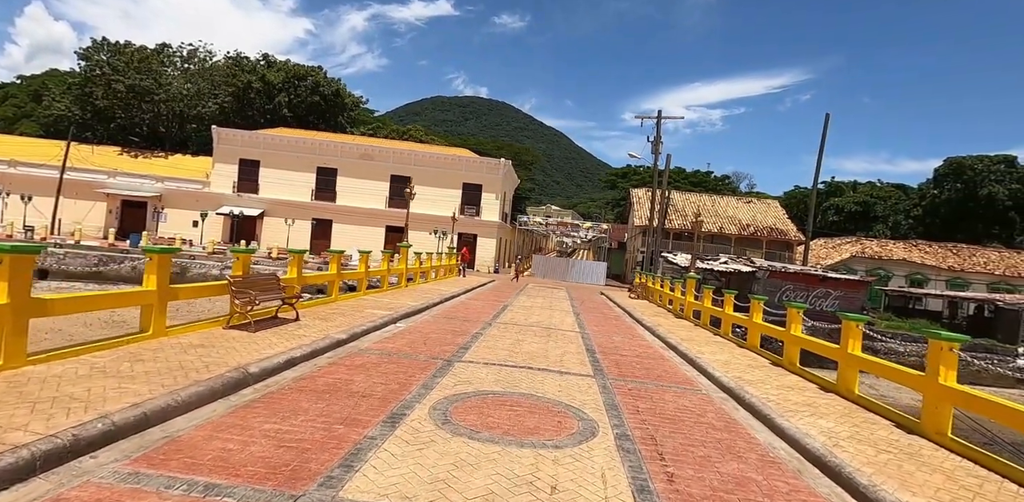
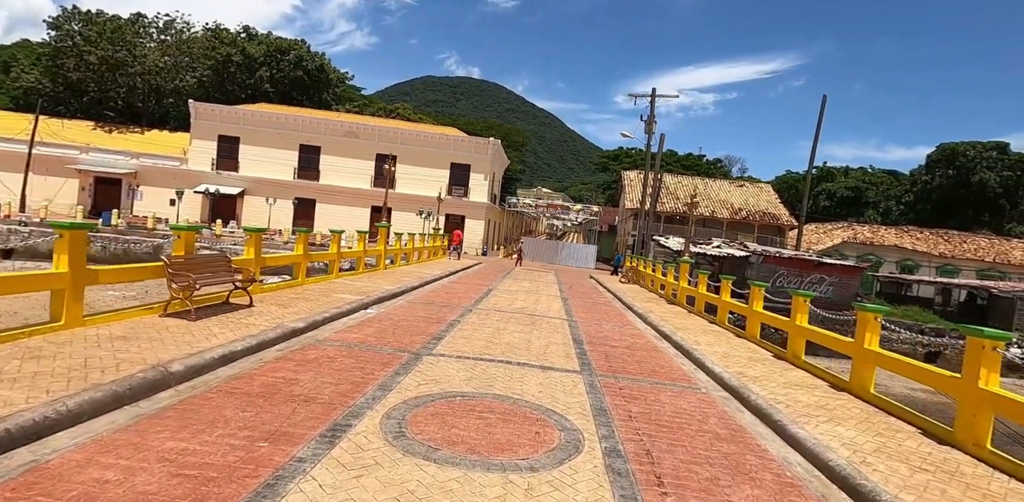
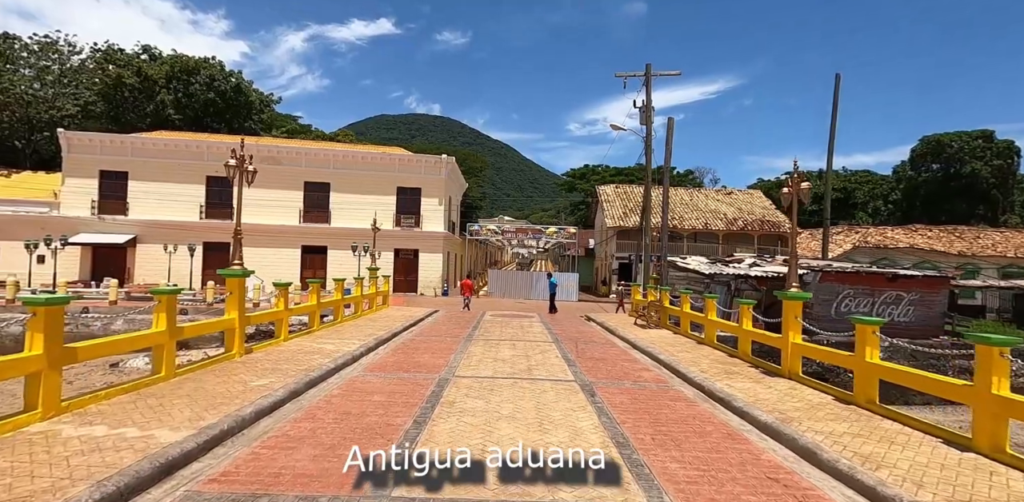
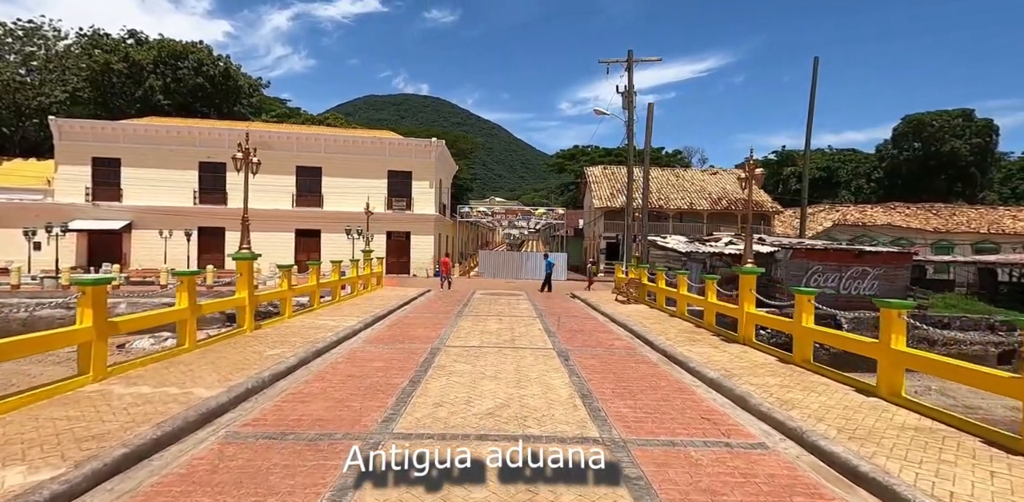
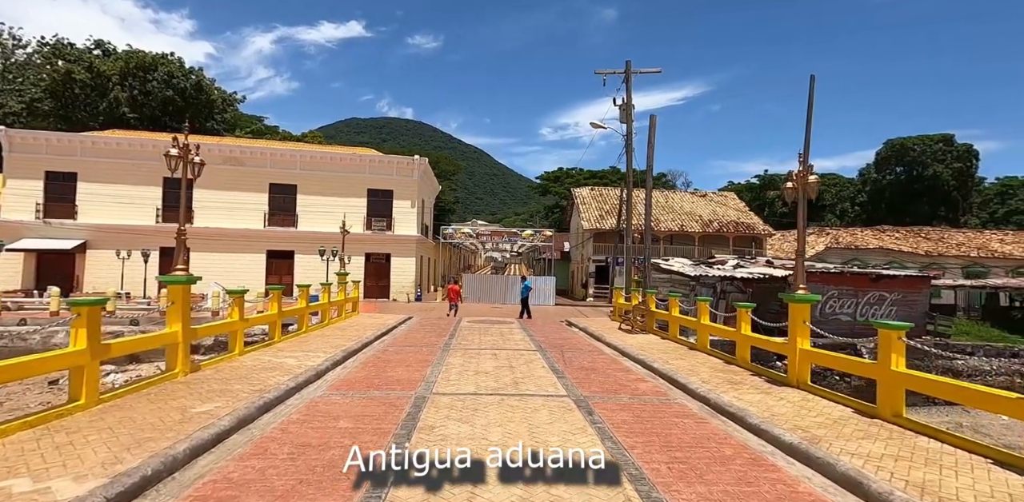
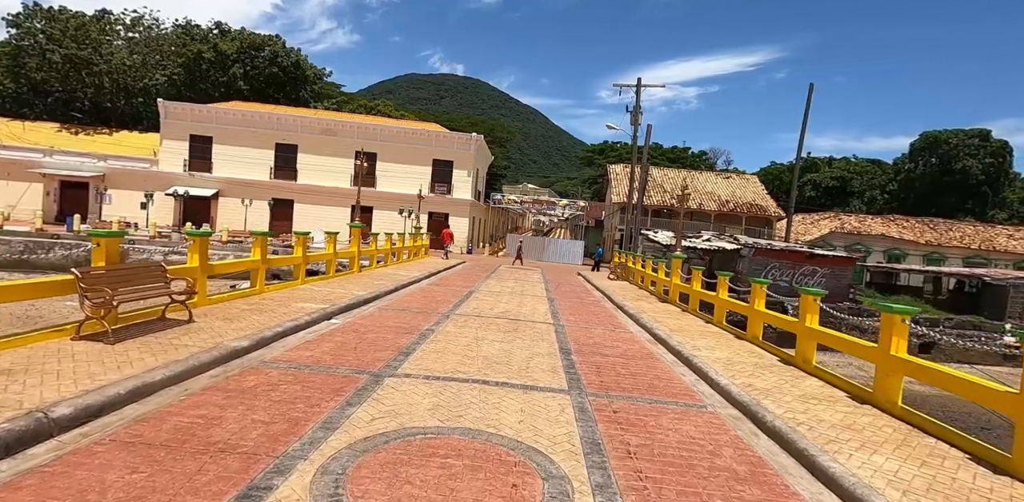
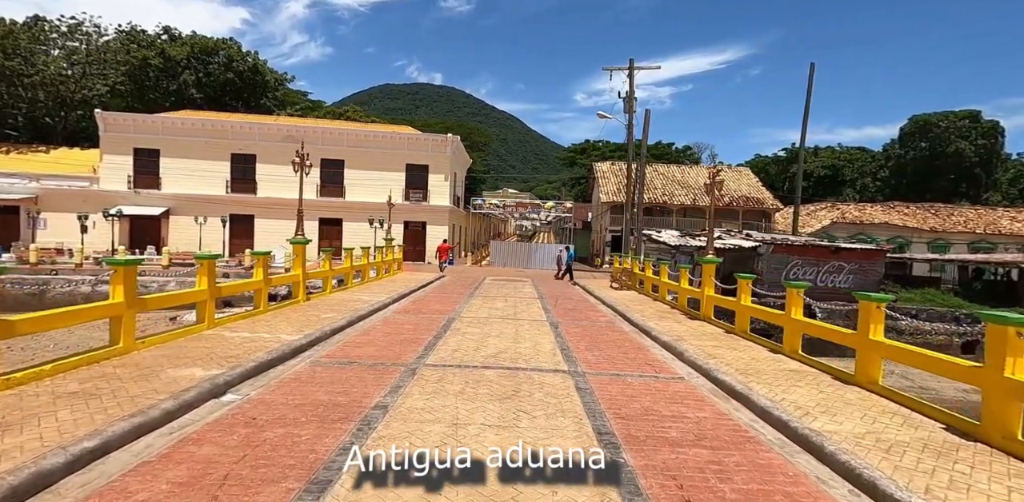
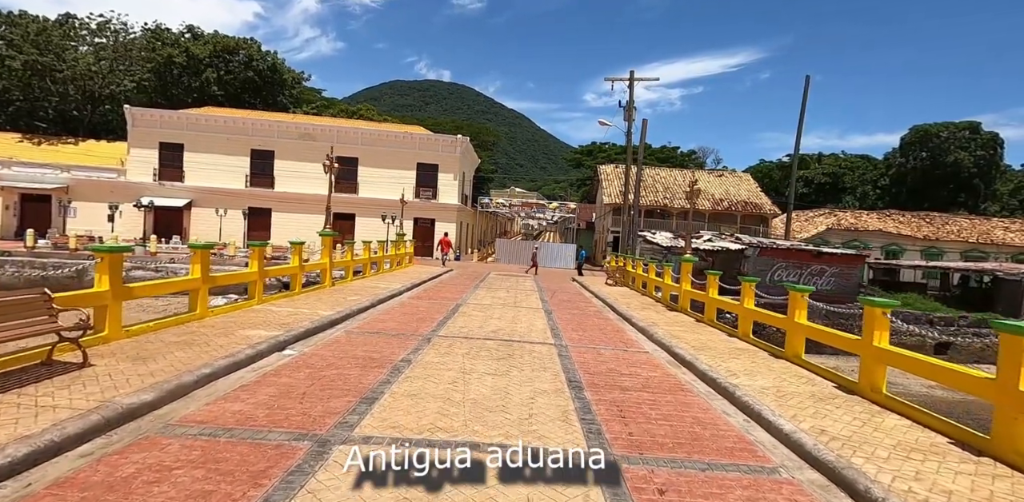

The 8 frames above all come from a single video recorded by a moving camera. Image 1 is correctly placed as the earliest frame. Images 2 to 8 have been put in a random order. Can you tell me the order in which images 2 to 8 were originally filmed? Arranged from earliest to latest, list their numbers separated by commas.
2, 6, 8, 7, 4, 3, 5
